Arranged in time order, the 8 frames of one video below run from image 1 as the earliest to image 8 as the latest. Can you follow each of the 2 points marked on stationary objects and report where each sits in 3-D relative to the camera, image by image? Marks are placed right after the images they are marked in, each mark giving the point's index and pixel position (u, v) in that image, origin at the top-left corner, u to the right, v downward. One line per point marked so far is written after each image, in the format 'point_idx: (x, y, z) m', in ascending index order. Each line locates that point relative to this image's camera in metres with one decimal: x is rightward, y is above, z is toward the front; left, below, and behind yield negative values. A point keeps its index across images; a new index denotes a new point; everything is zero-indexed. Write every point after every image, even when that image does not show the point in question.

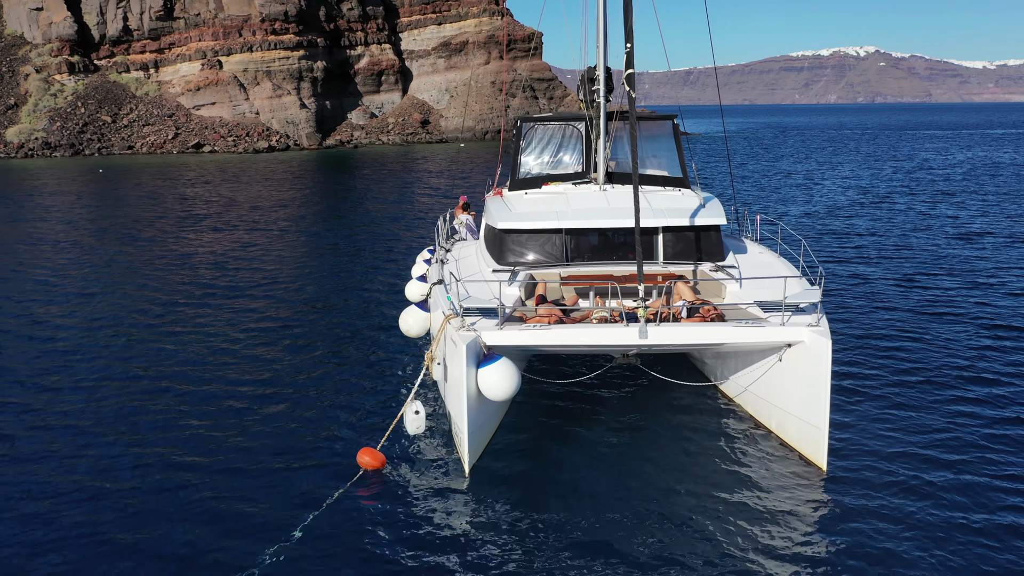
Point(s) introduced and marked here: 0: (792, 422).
0: (+3.6, -1.7, +10.8) m
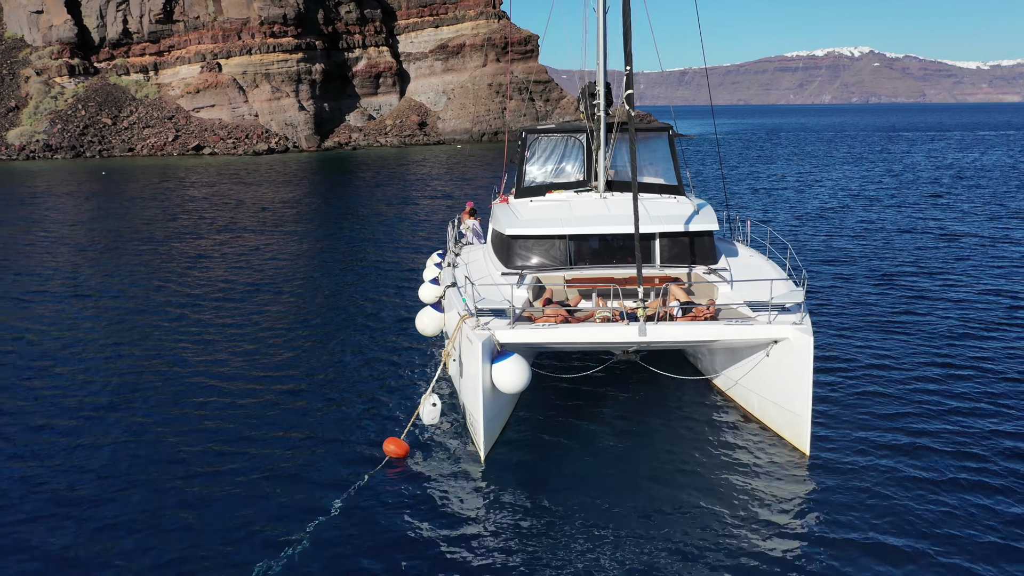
0: (+3.7, -1.7, +11.8) m
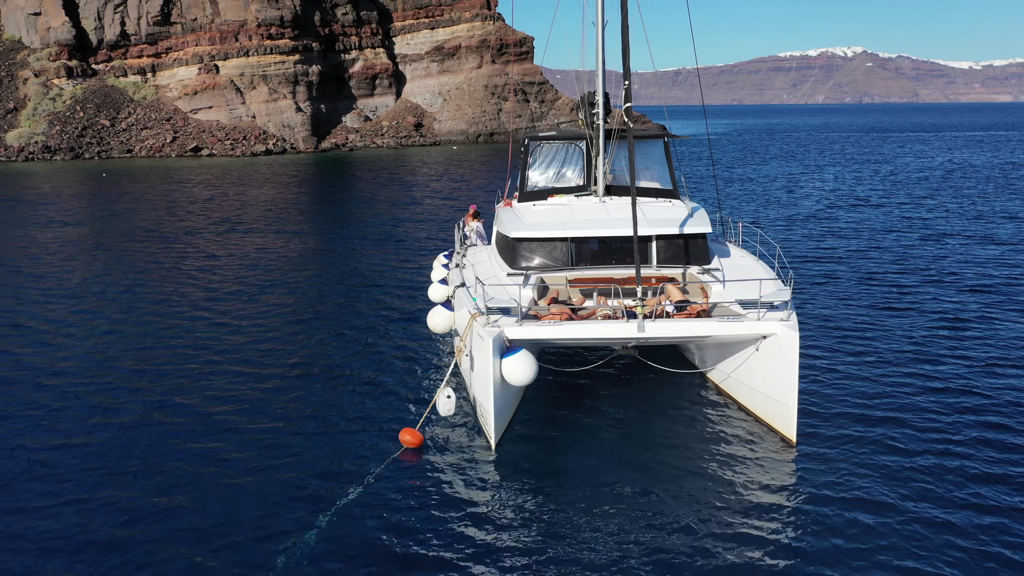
0: (+3.8, -1.7, +12.7) m
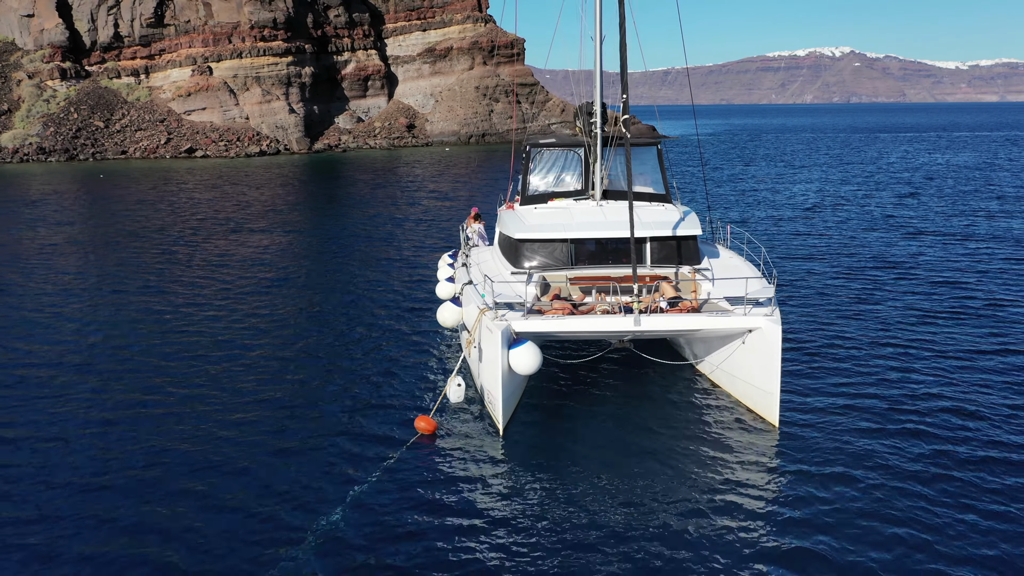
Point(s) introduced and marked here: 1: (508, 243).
0: (+3.9, -1.7, +13.8) m
1: (-0.1, +0.9, +17.4) m
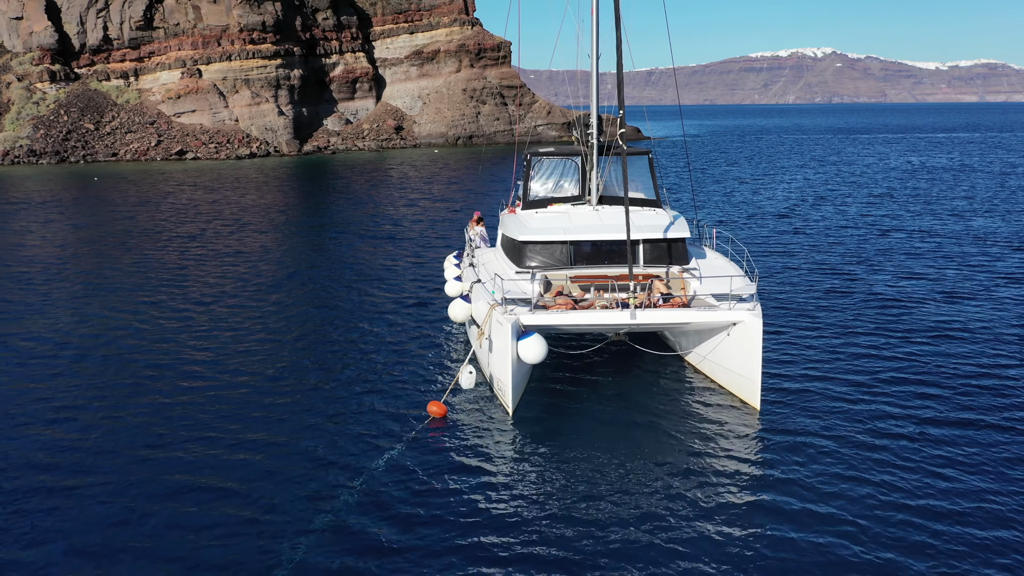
0: (+4.1, -1.6, +15.4) m
1: (0.0, +1.0, +18.8) m
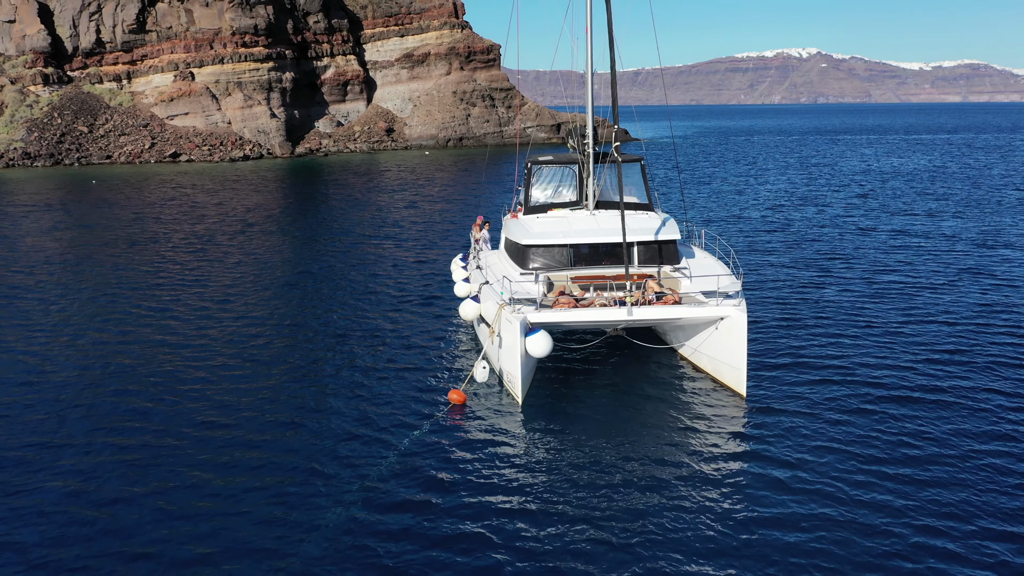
0: (+4.2, -1.6, +16.9) m
1: (+0.1, +1.0, +20.3) m
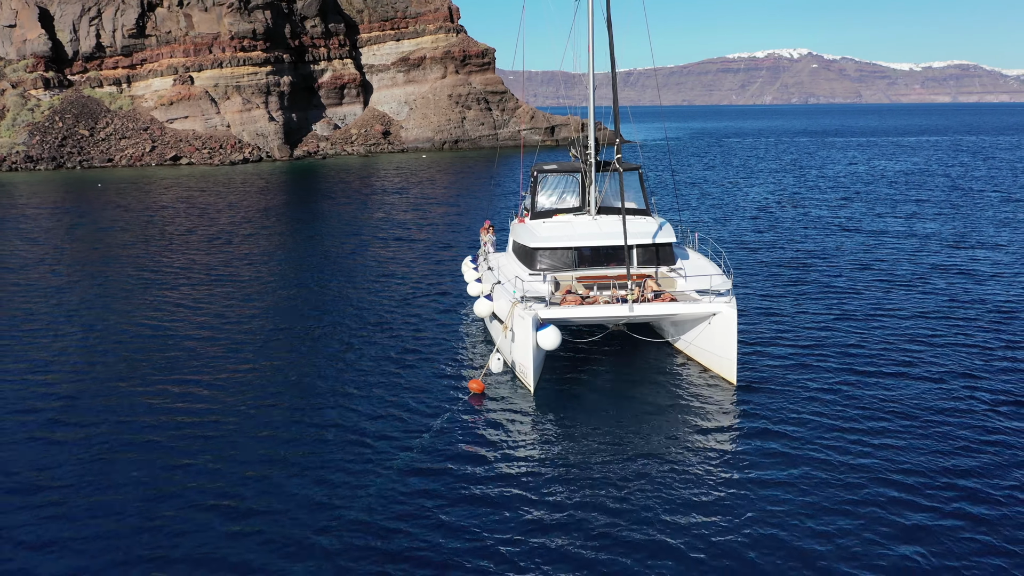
0: (+4.5, -1.5, +18.6) m
1: (+0.3, +1.0, +22.0) m
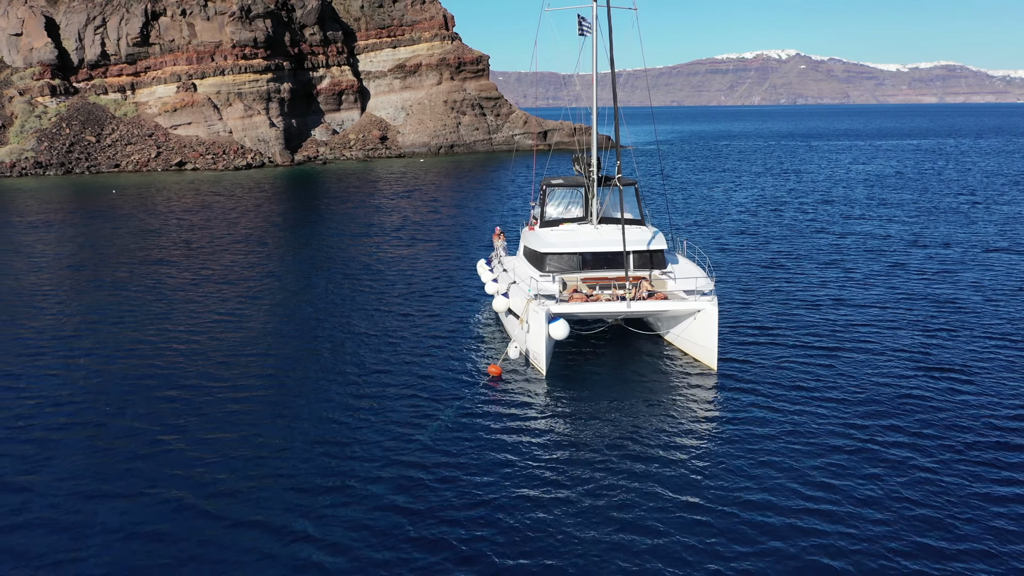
0: (+4.9, -1.5, +22.0) m
1: (+0.7, +1.0, +25.4) m
